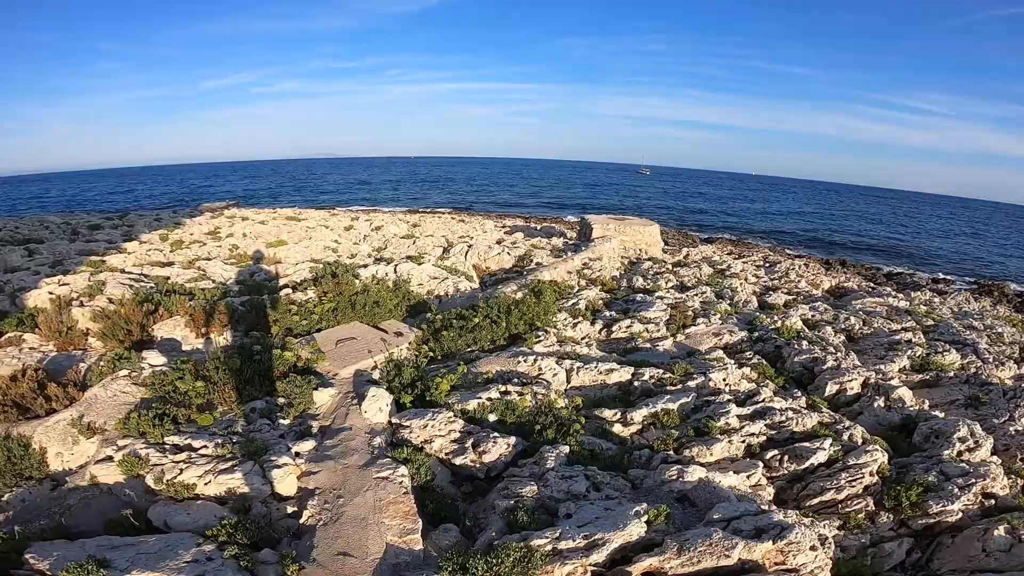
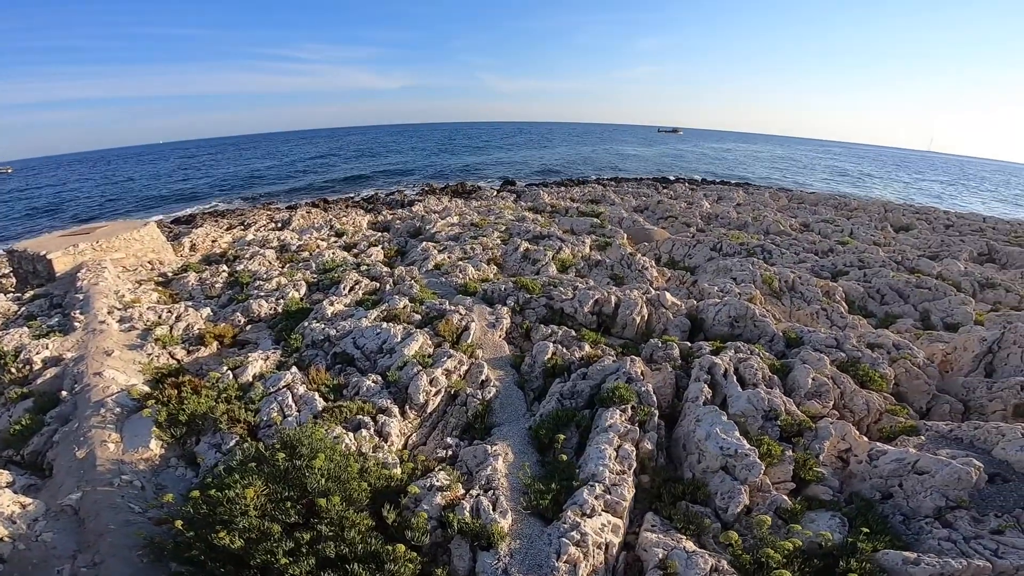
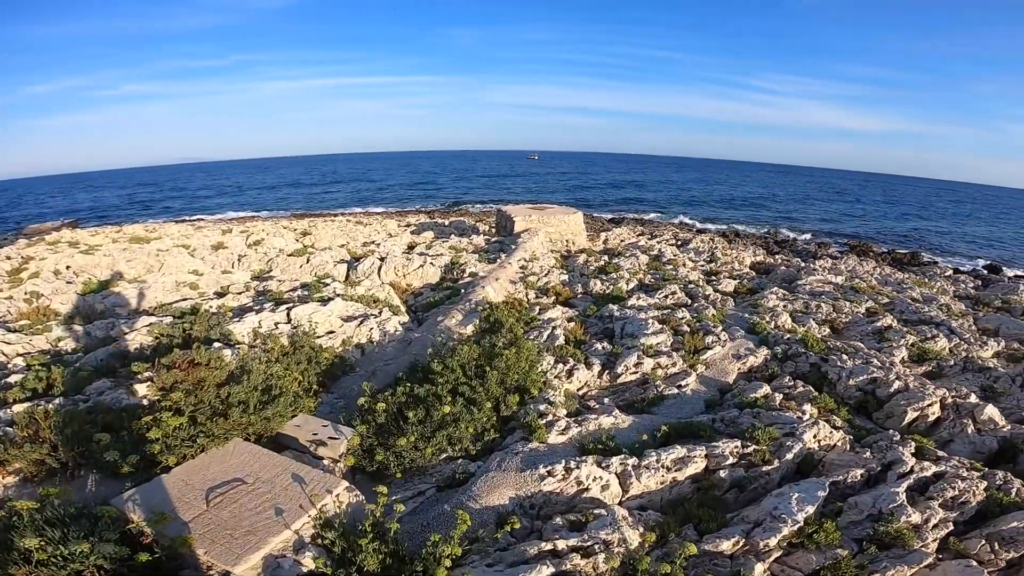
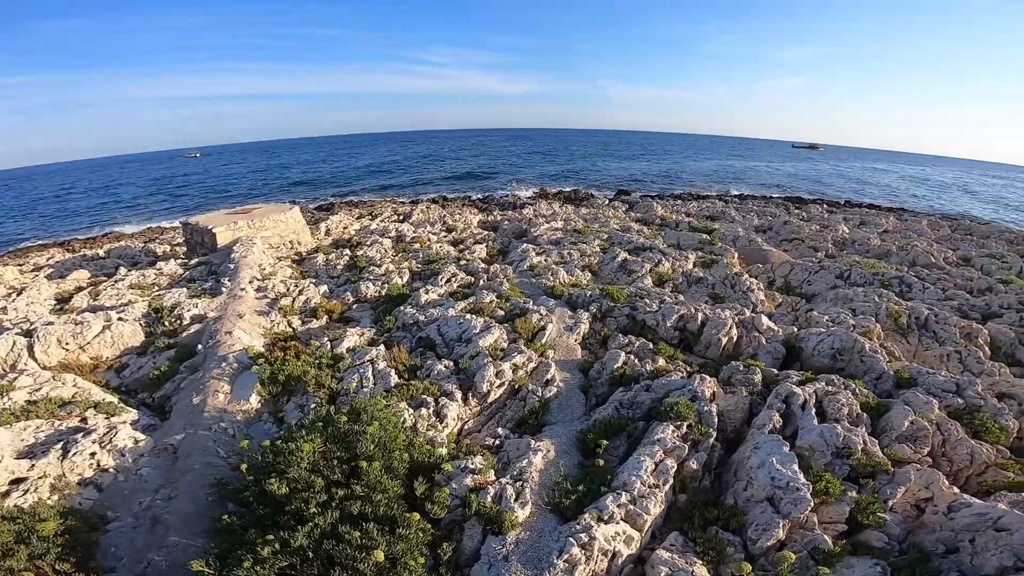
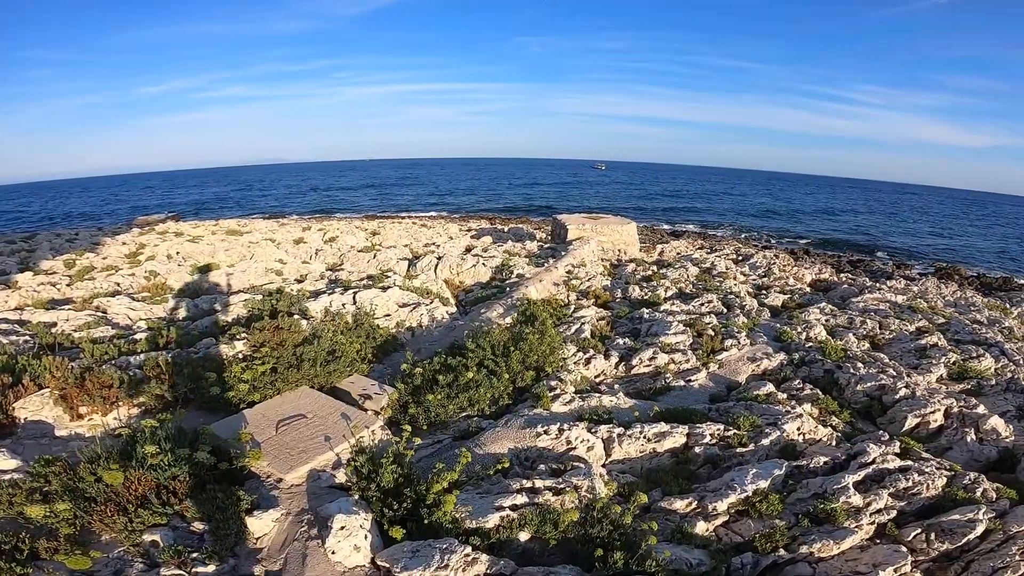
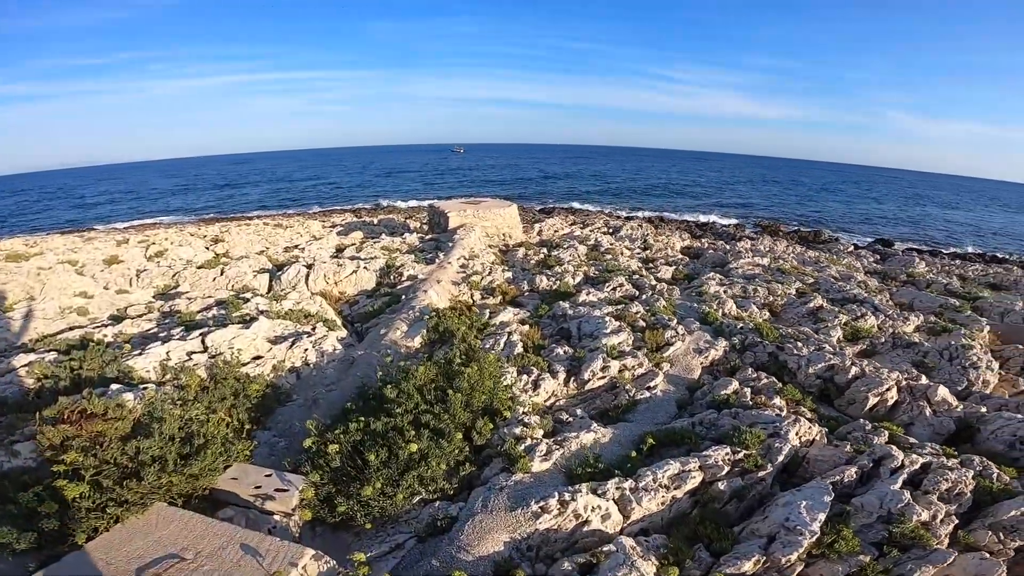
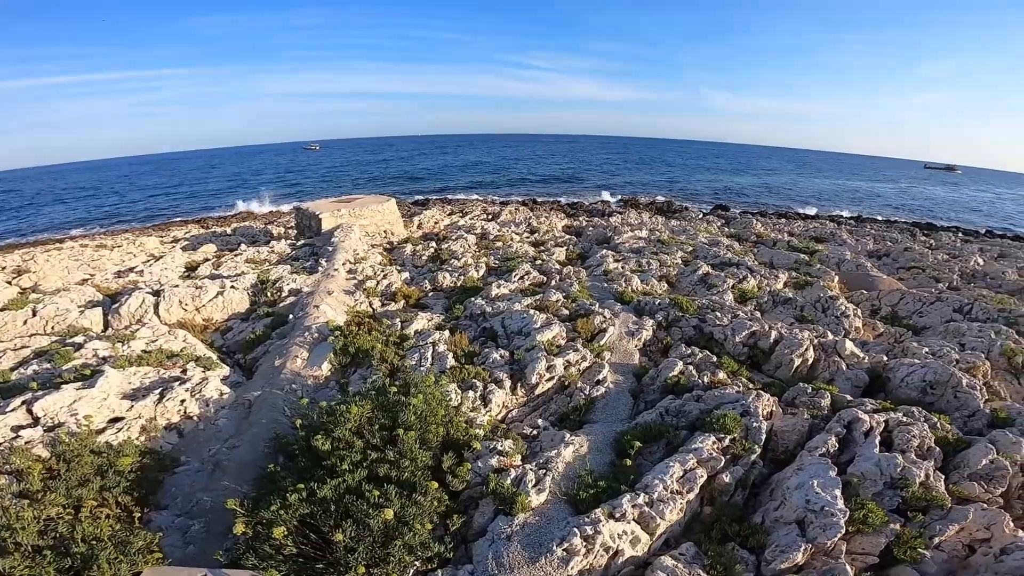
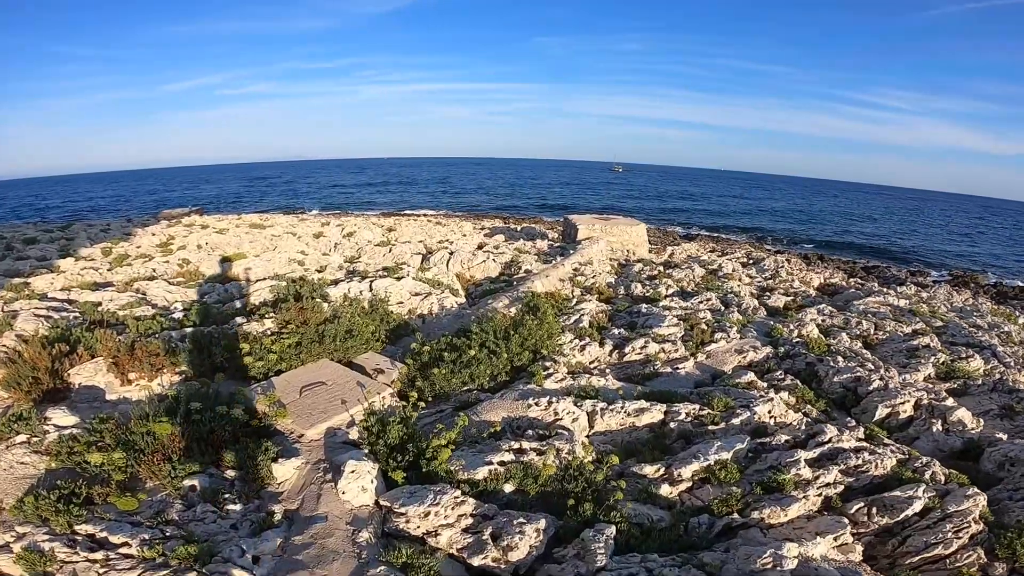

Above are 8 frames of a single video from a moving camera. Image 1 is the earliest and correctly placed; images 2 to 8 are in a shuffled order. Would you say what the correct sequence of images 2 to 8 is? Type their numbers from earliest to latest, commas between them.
8, 5, 3, 6, 7, 4, 2
